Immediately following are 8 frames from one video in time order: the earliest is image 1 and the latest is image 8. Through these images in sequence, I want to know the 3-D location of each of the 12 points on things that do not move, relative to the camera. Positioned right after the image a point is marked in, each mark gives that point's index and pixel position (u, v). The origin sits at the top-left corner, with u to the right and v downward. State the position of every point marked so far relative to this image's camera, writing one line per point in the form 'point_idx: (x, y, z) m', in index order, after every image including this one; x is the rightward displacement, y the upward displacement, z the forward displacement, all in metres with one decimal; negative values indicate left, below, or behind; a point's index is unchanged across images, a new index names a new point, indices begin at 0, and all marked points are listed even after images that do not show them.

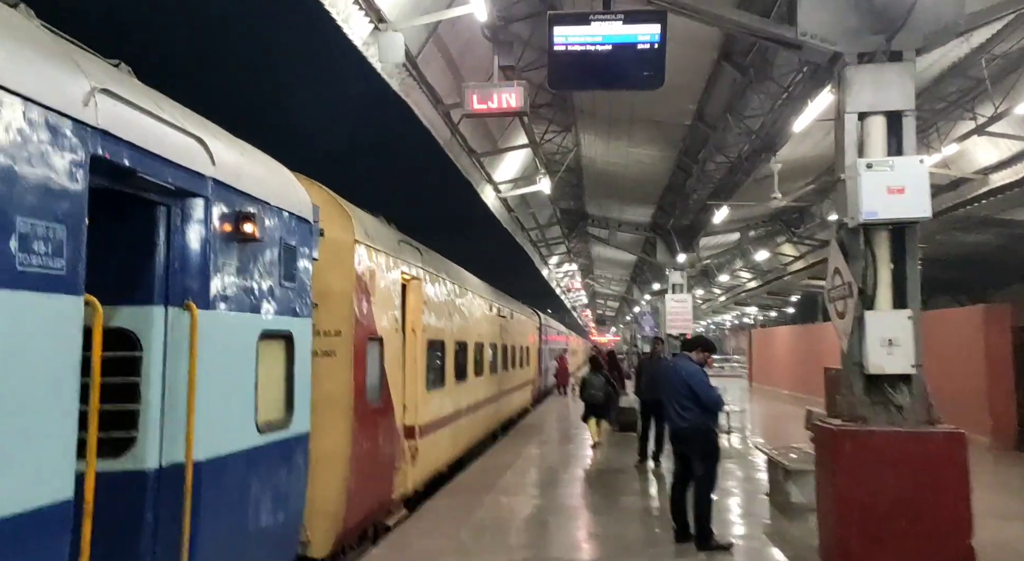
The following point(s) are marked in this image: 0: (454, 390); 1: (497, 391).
0: (-0.9, -1.6, +10.5) m
1: (-0.3, -2.3, +15.1) m
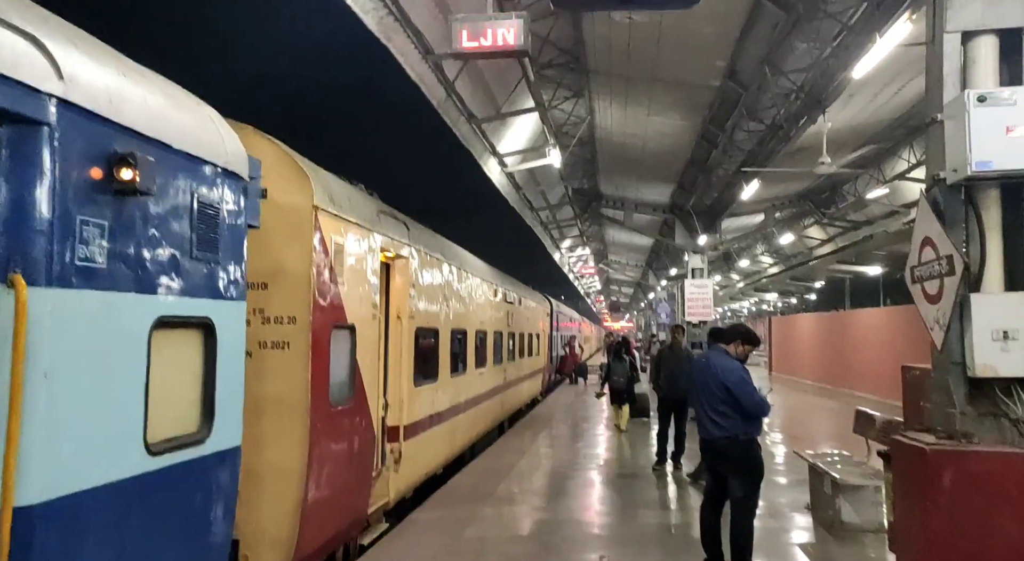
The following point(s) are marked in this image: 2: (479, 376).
0: (-0.8, -1.4, +9.4) m
1: (-0.2, -2.0, +13.9) m
2: (-0.5, -1.5, +11.5) m
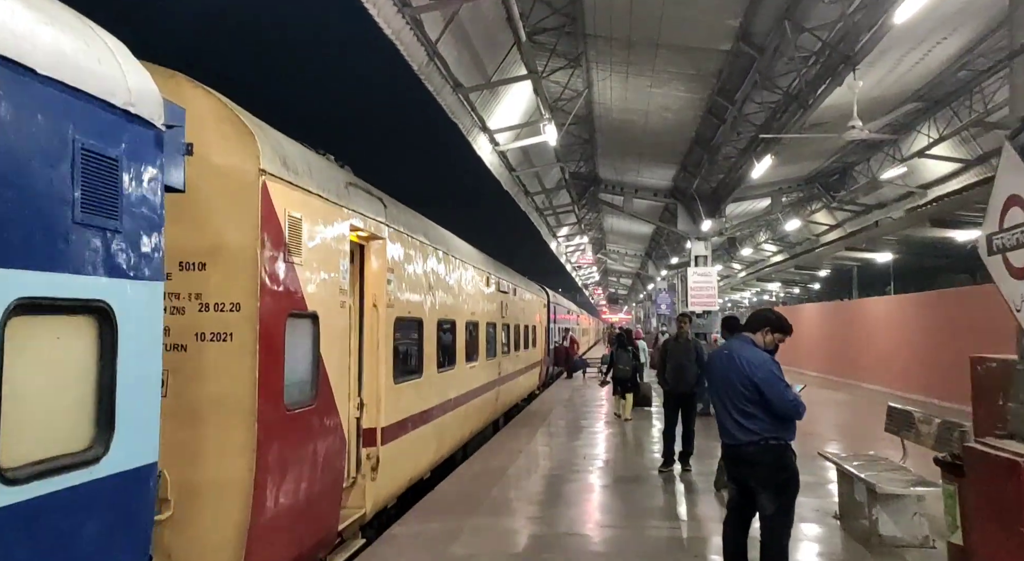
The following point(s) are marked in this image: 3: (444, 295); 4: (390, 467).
0: (-0.9, -1.2, +8.6) m
1: (-0.3, -1.8, +13.2) m
2: (-0.6, -1.3, +10.7) m
3: (-0.9, -0.2, +8.9) m
4: (-1.2, -1.8, +6.8) m
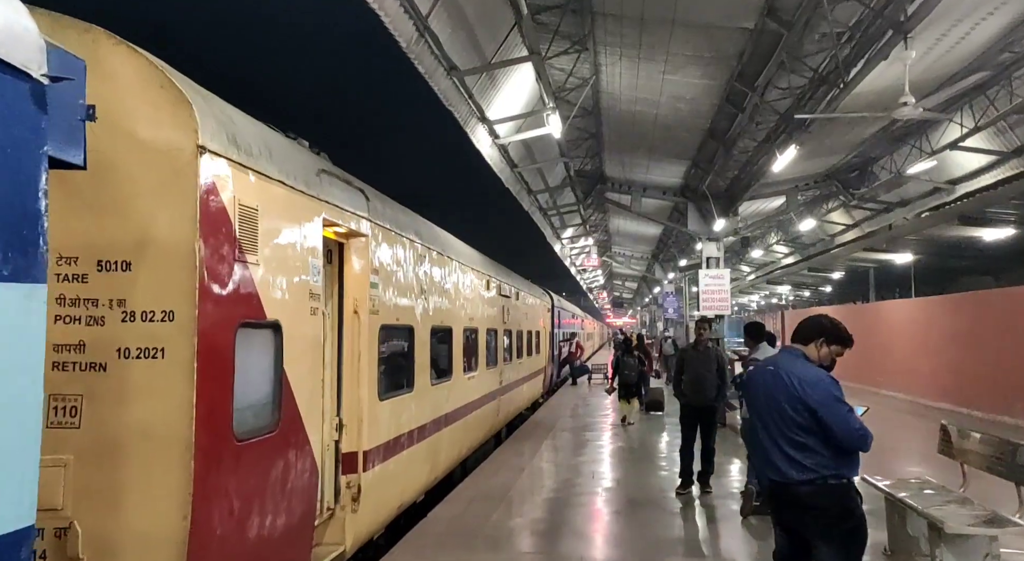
0: (-0.9, -1.2, +7.8) m
1: (-0.2, -1.8, +12.4) m
2: (-0.6, -1.4, +9.9) m
3: (-0.8, -0.2, +8.1) m
4: (-1.2, -1.8, +6.0) m
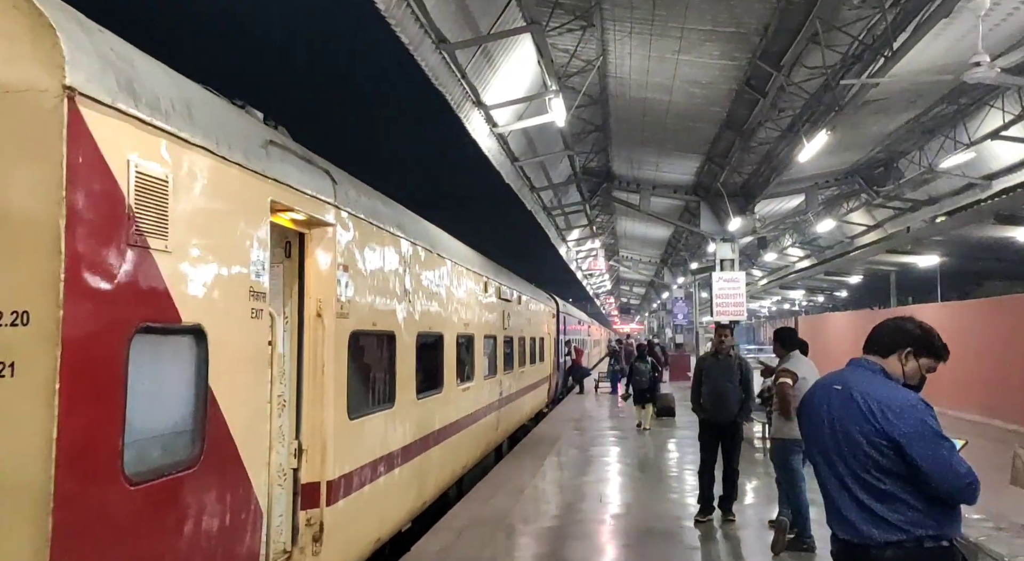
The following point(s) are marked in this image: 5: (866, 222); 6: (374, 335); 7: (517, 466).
0: (-0.9, -1.2, +7.0) m
1: (-0.2, -1.9, +11.5) m
2: (-0.6, -1.4, +9.0) m
3: (-0.9, -0.2, +7.2) m
4: (-1.2, -1.8, +5.1) m
5: (+9.2, +1.5, +18.5) m
6: (-1.1, -0.4, +5.7) m
7: (+0.1, -2.7, +10.6) m
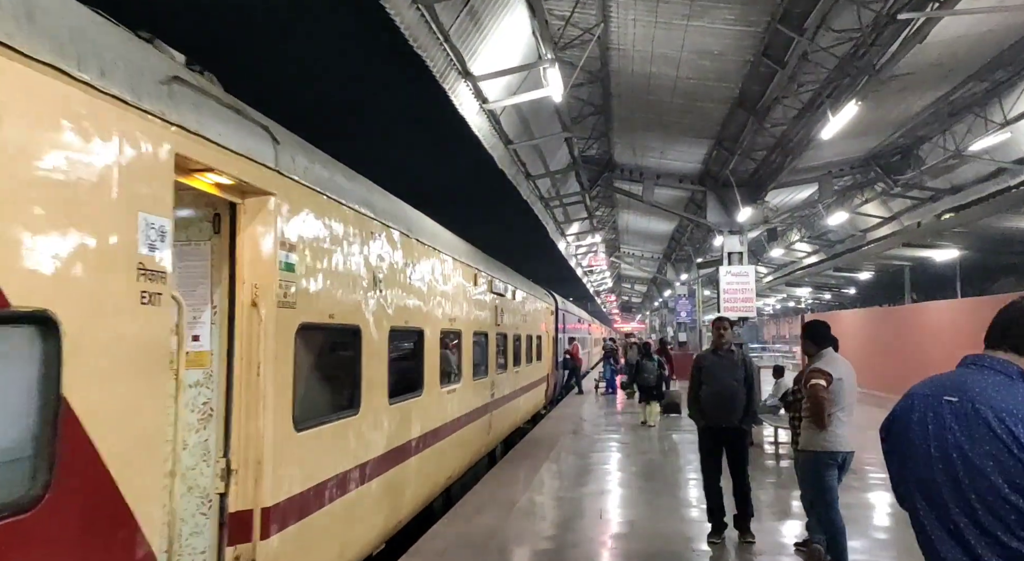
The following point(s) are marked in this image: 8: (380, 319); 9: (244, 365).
0: (-1.0, -1.1, +6.1) m
1: (-0.3, -1.8, +10.6) m
2: (-0.7, -1.3, +8.1) m
3: (-1.0, -0.1, +6.4) m
4: (-1.3, -1.7, +4.2) m
5: (+9.1, +1.7, +17.6) m
6: (-1.2, -0.3, +4.8) m
7: (0.0, -2.6, +9.7) m
8: (-1.0, -0.3, +5.8) m
9: (-1.4, -0.5, +3.8) m
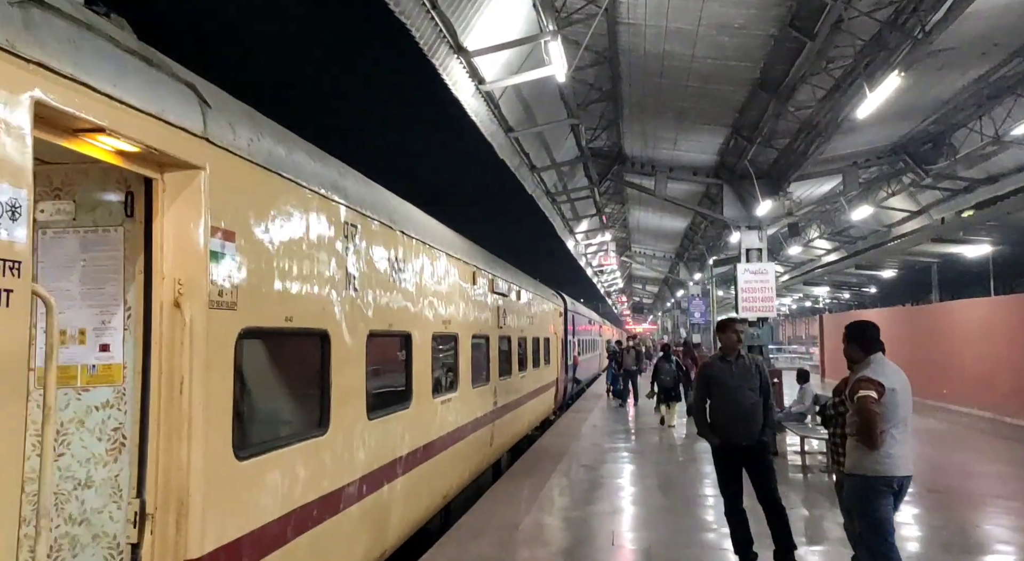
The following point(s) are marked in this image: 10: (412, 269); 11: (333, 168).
0: (-1.0, -1.1, +5.3) m
1: (-0.3, -1.8, +9.8) m
2: (-0.7, -1.3, +7.3) m
3: (-1.0, -0.1, +5.6) m
4: (-1.3, -1.7, +3.4) m
5: (+9.3, +1.7, +16.7) m
6: (-1.3, -0.3, +4.1) m
7: (0.0, -2.6, +8.9) m
8: (-1.1, -0.3, +5.0) m
9: (-1.5, -0.4, +3.1) m
10: (-0.9, +0.1, +6.3) m
11: (-1.2, +0.7, +4.8) m
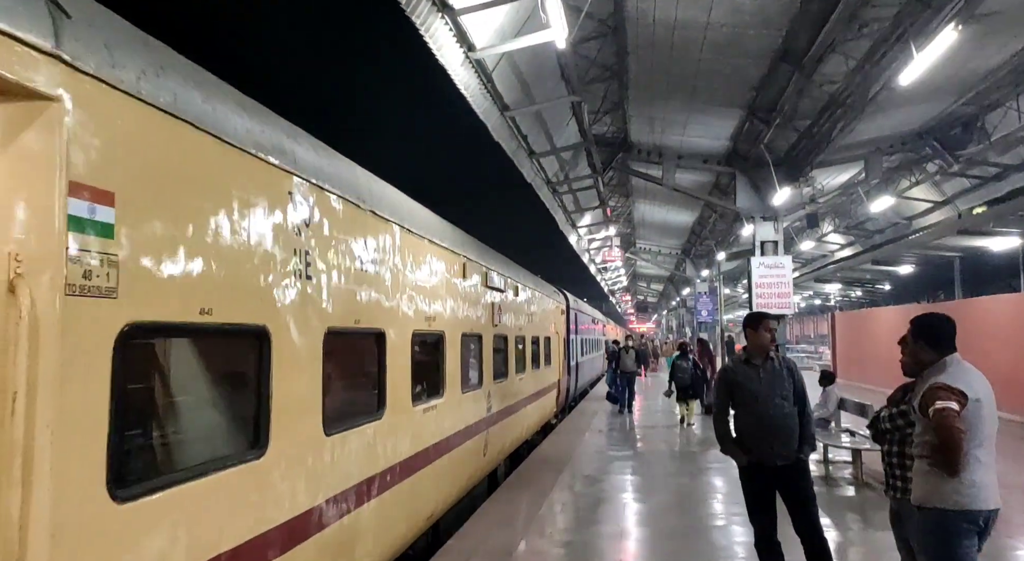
0: (-1.1, -1.0, +4.4) m
1: (-0.3, -1.7, +8.9) m
2: (-0.8, -1.2, +6.5) m
3: (-1.1, 0.0, +4.7) m
4: (-1.4, -1.6, +2.6) m
5: (+9.2, +1.8, +15.8) m
6: (-1.3, -0.2, +3.2) m
7: (0.0, -2.5, +8.0) m
8: (-1.2, -0.2, +4.1) m
9: (-1.5, -0.4, +2.2) m
10: (-0.9, +0.2, +5.4) m
11: (-1.3, +0.8, +3.9) m
